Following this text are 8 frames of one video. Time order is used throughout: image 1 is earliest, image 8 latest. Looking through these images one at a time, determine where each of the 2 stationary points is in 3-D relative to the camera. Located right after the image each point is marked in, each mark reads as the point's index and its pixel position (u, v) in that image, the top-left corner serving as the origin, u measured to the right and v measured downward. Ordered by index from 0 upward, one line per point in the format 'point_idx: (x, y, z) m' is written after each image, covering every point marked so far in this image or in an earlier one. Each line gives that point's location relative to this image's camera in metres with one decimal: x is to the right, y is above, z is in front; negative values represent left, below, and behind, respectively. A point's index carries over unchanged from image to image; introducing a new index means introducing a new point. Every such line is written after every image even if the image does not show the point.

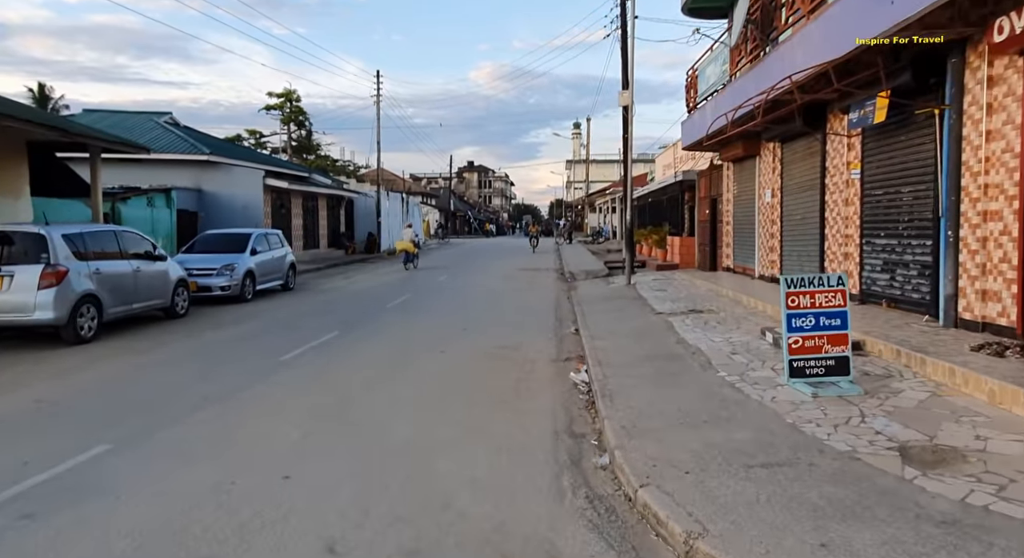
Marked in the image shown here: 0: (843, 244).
0: (+5.6, +0.6, +10.9) m
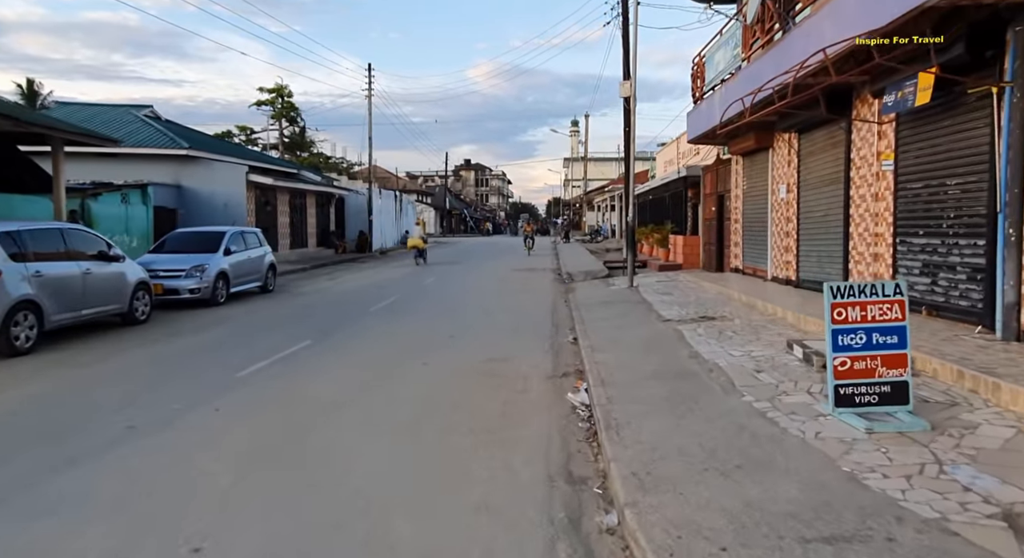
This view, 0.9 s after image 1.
0: (+5.5, +0.6, +9.8) m
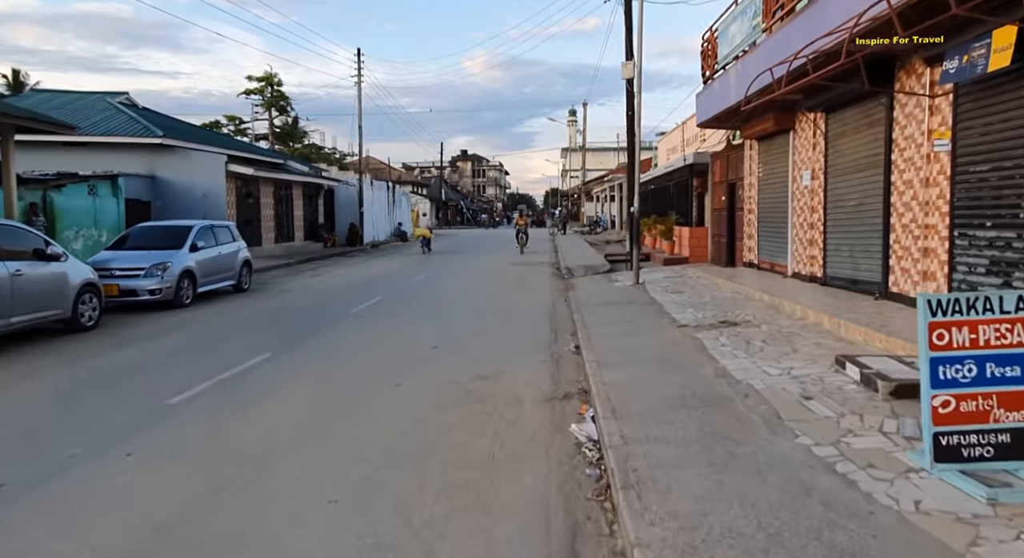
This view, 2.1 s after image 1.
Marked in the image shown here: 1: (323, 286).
0: (+5.4, +0.6, +8.4) m
1: (-5.4, -0.2, +18.4) m
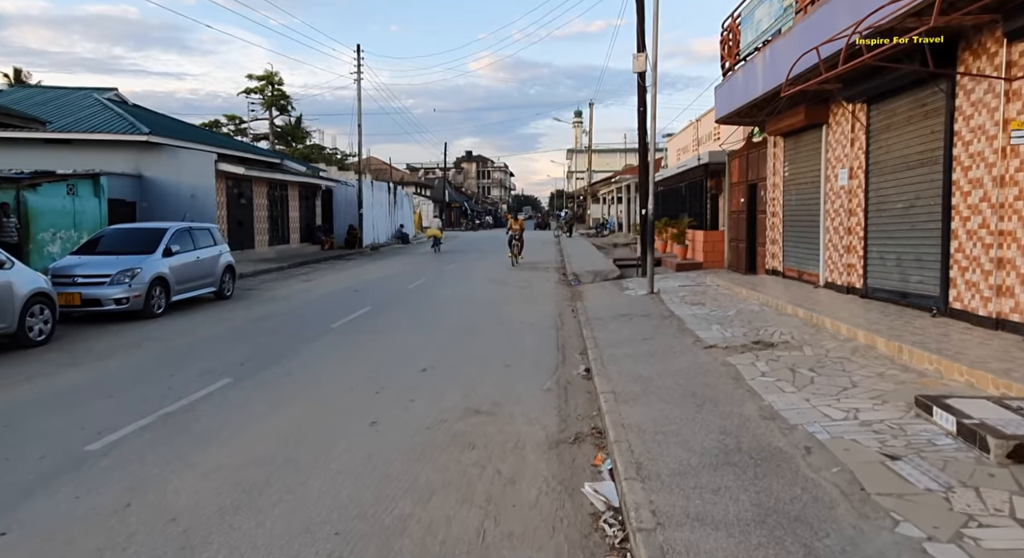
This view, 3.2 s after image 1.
0: (+5.4, +0.4, +7.2) m
1: (-5.3, -0.4, +17.2) m
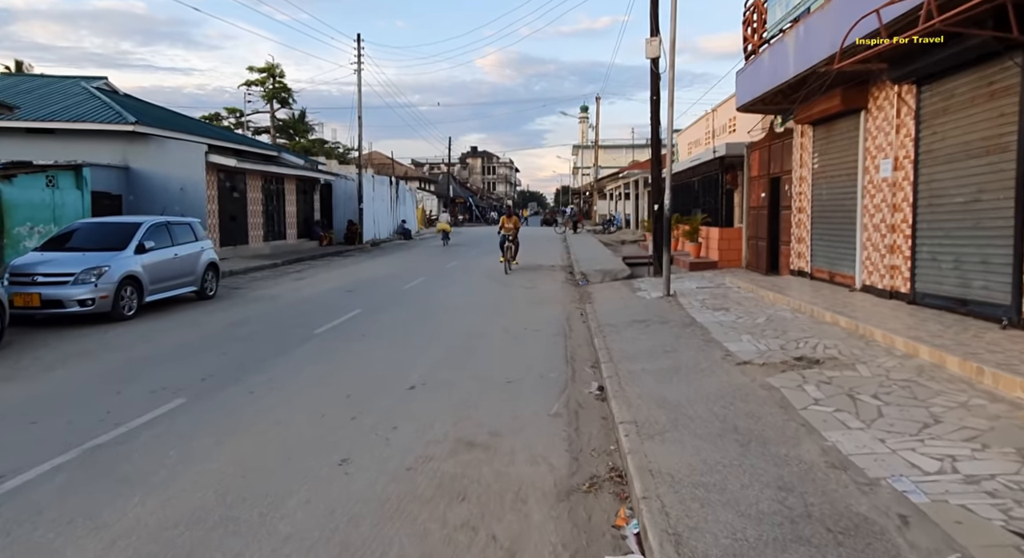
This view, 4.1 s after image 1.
0: (+5.4, +0.3, +6.0) m
1: (-5.2, -0.3, +16.2) m
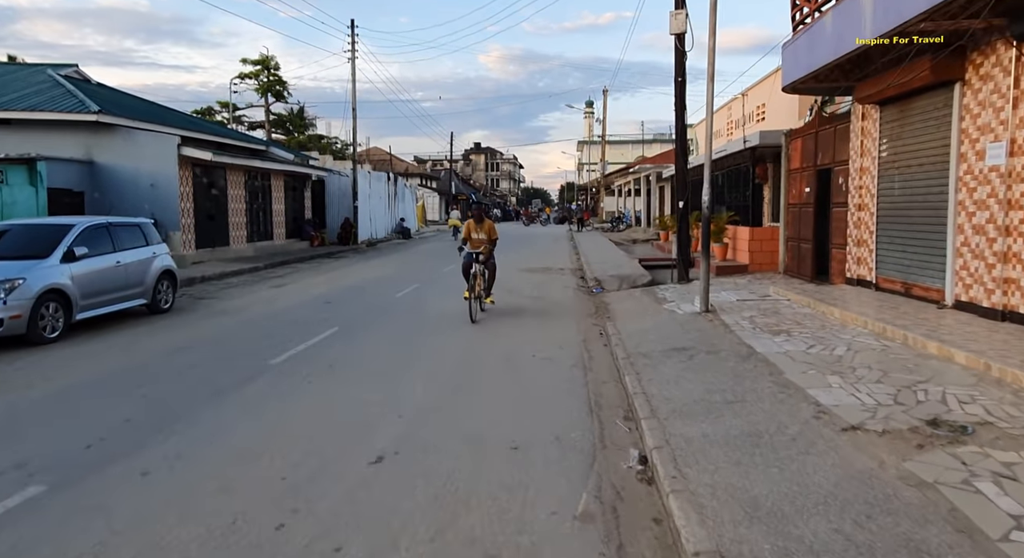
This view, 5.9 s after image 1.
0: (+5.5, +0.1, +3.9) m
1: (-5.1, -0.5, +14.1) m
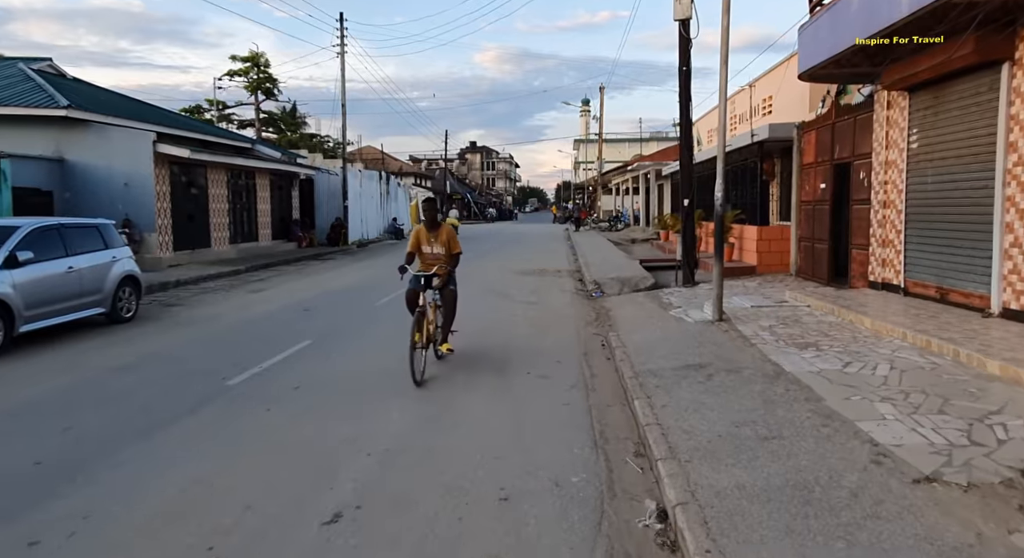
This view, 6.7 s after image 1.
0: (+5.4, 0.0, +3.0) m
1: (-5.3, -0.6, +13.1) m
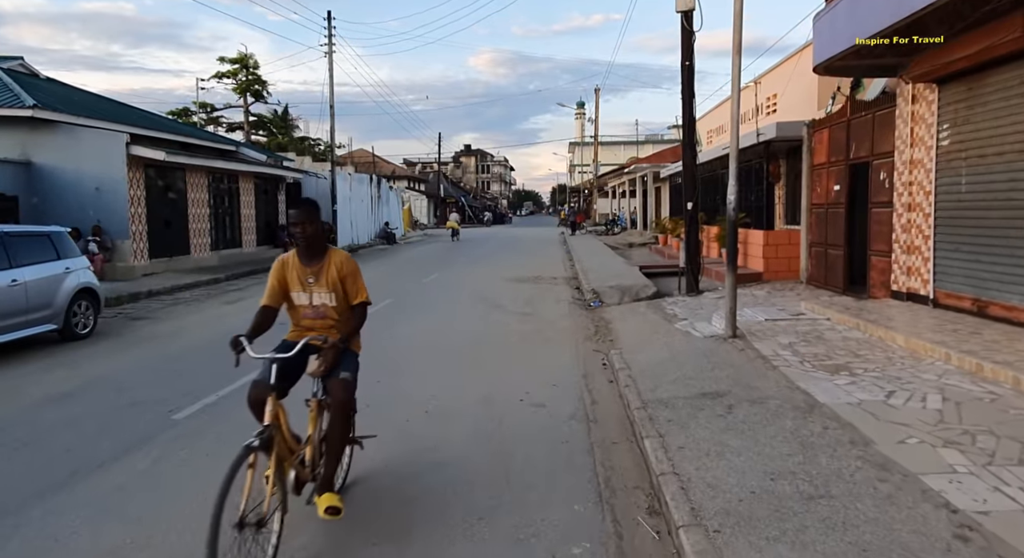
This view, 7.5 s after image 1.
0: (+5.3, -0.1, +2.1) m
1: (-5.4, -0.8, +12.2) m
